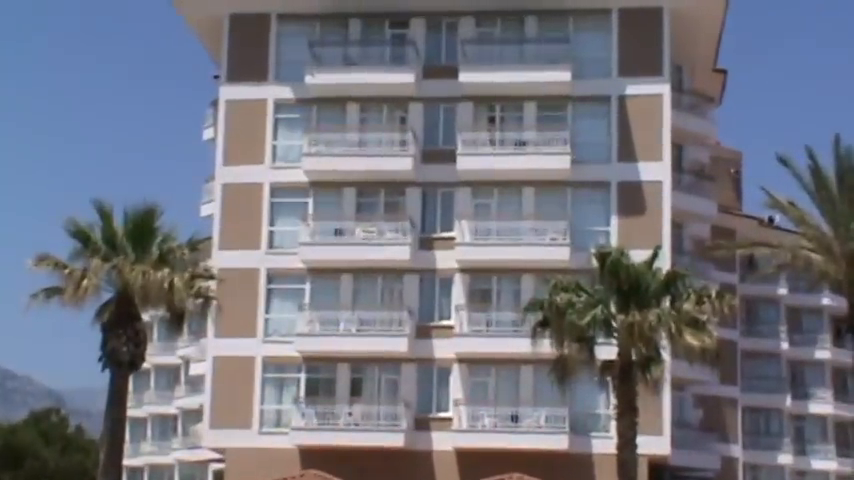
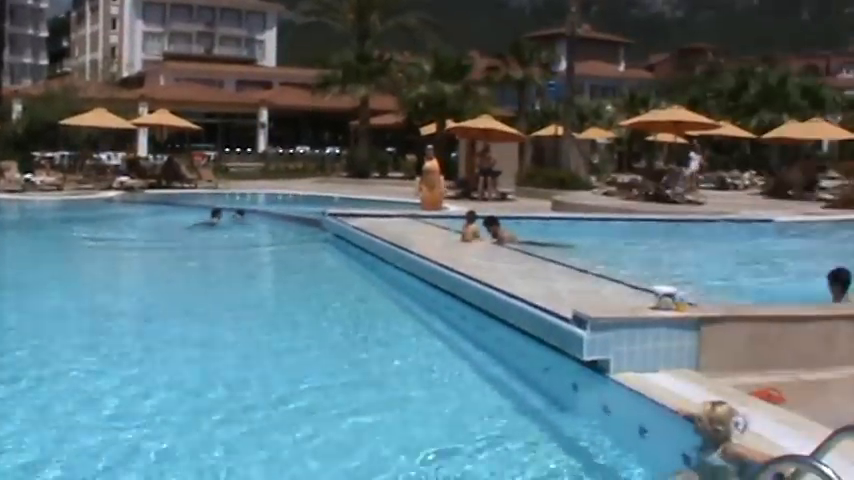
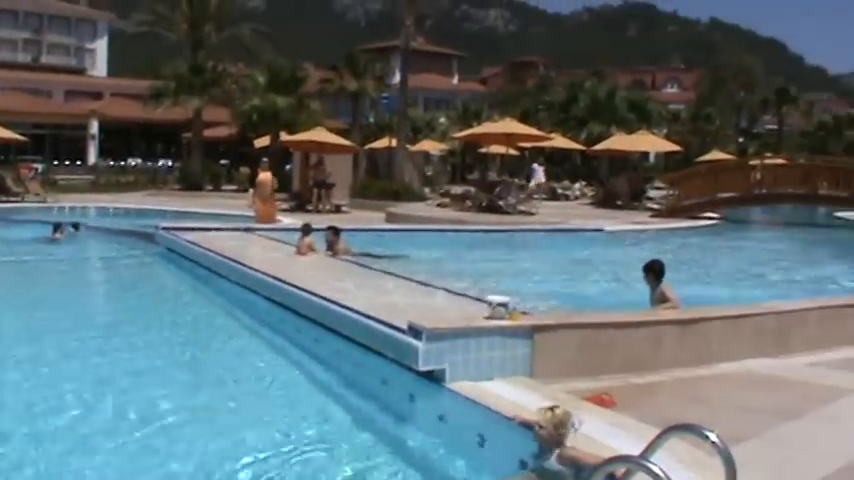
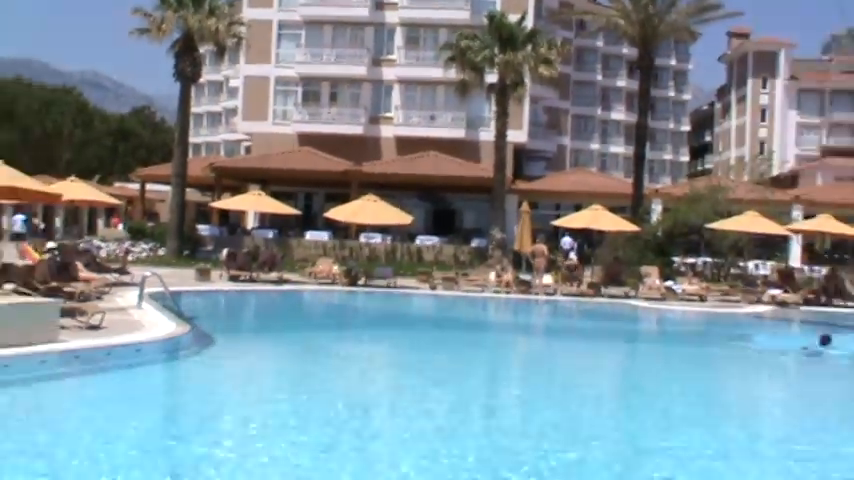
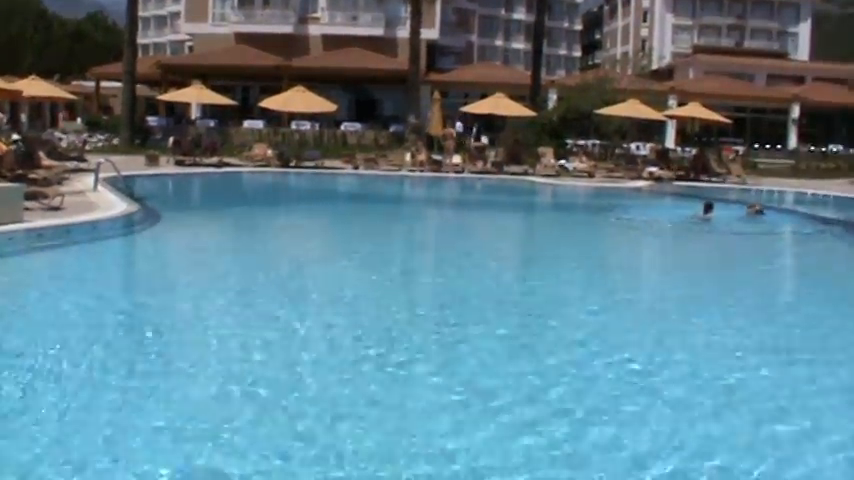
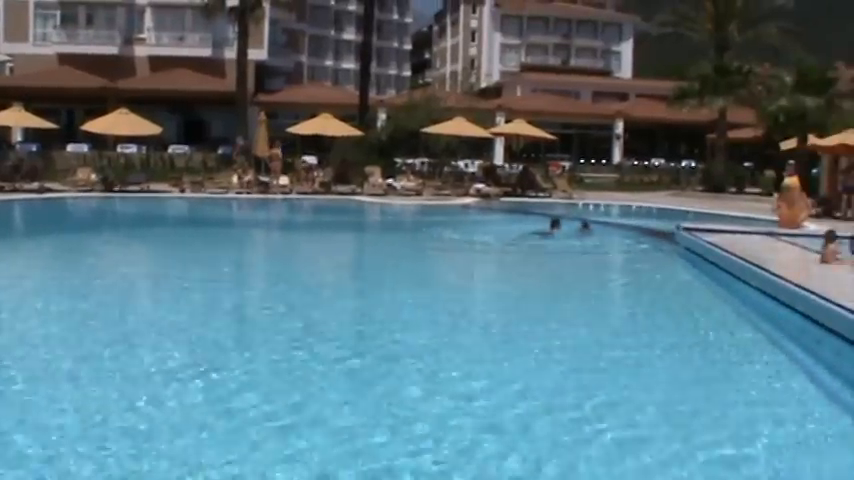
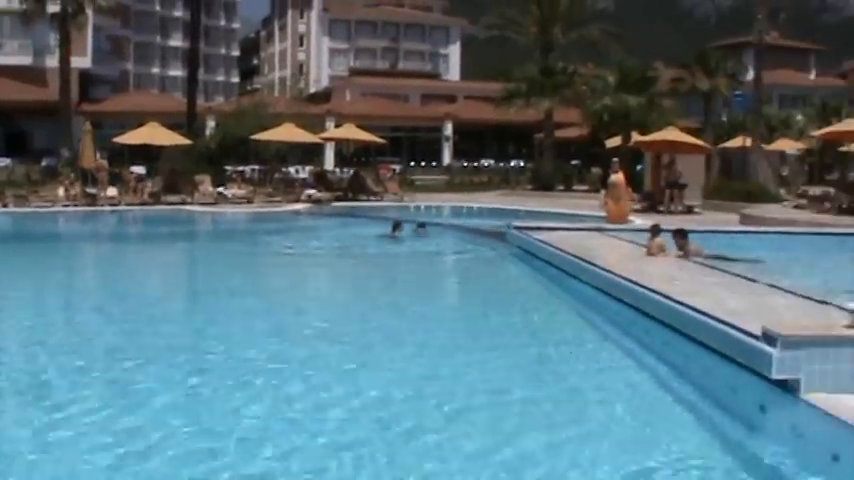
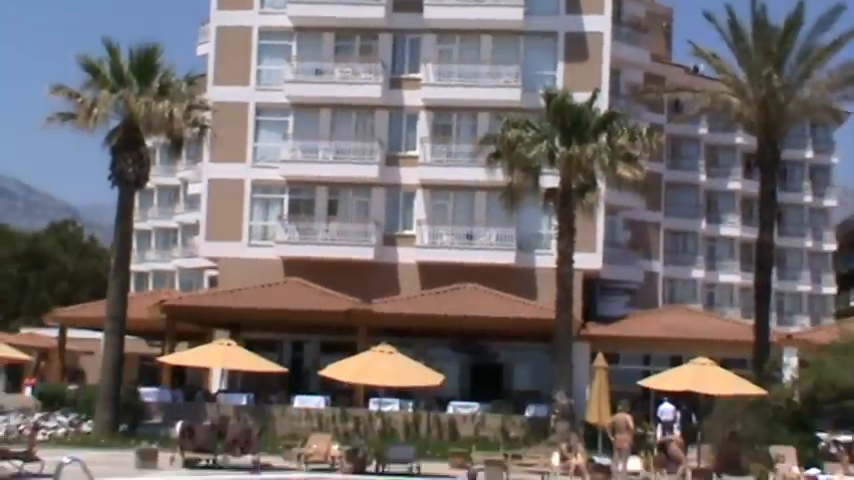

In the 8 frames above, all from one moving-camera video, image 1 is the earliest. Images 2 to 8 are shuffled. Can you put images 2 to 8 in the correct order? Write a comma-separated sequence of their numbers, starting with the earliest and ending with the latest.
8, 4, 5, 6, 7, 2, 3
